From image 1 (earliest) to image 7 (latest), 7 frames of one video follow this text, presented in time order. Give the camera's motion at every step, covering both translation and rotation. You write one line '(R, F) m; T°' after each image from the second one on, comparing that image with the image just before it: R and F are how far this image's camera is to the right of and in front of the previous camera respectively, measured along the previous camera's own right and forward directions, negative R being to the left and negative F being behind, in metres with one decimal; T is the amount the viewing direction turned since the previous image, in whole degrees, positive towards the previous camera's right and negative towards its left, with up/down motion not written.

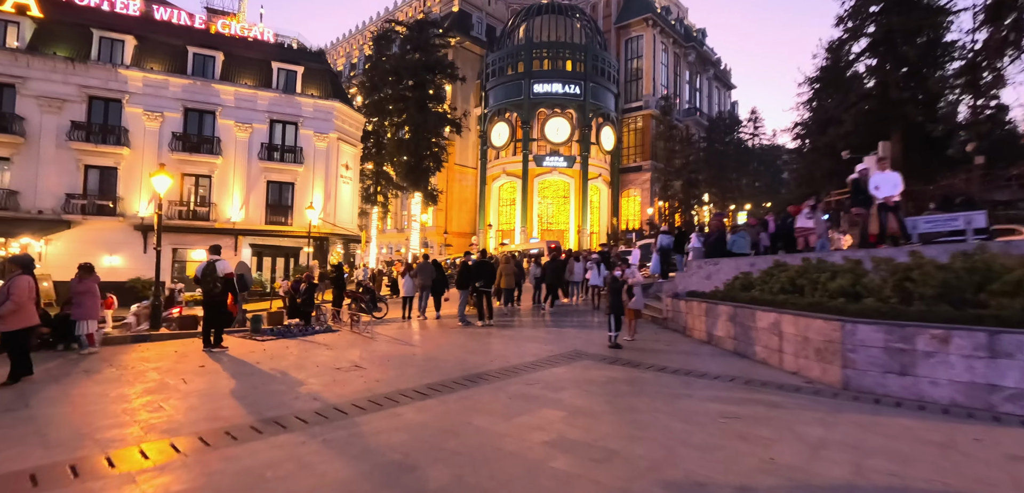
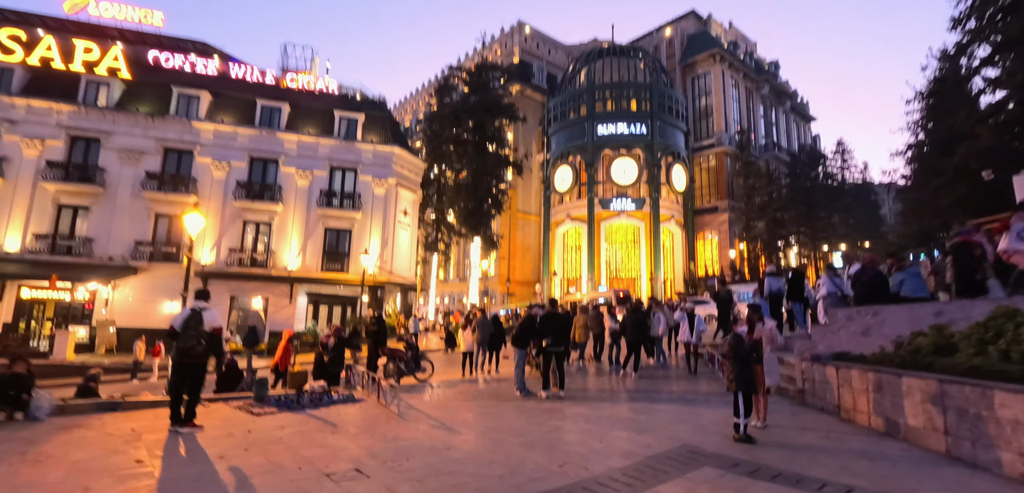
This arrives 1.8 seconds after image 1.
(-0.1, +2.3) m; -7°
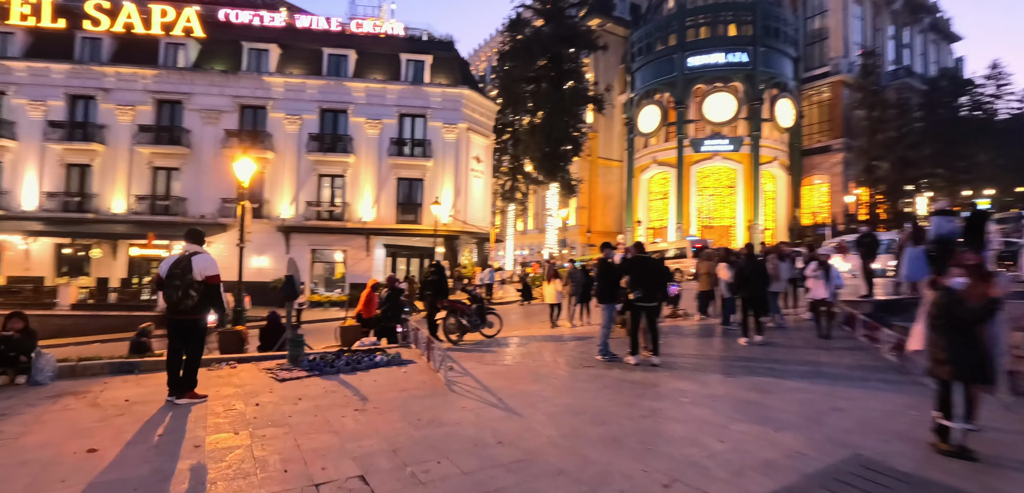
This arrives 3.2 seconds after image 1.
(0.0, +1.7) m; -9°
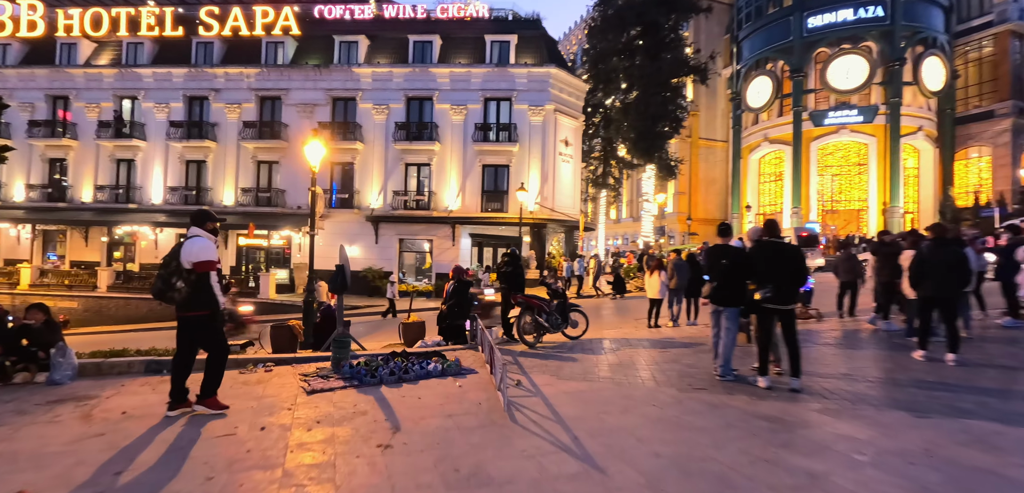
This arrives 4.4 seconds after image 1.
(+0.1, +1.4) m; -11°
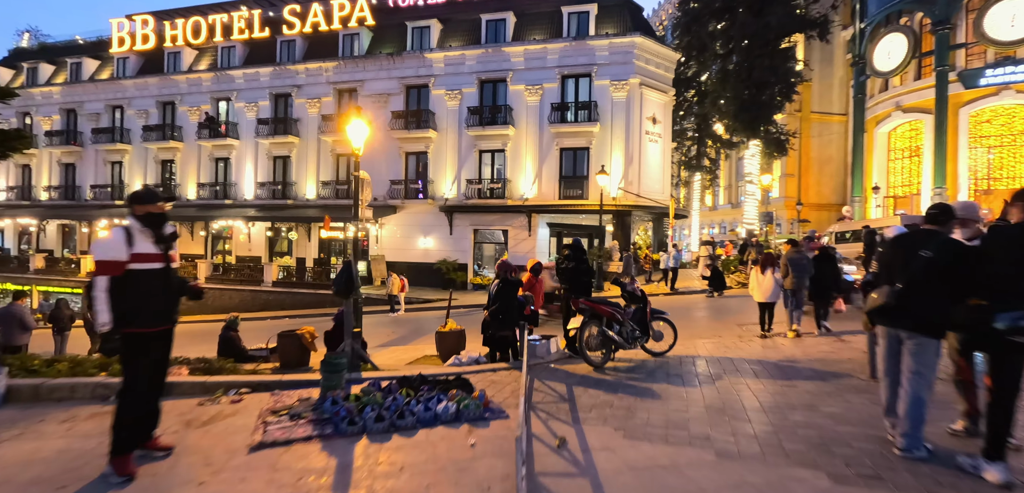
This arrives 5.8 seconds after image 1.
(+0.3, +1.7) m; -10°
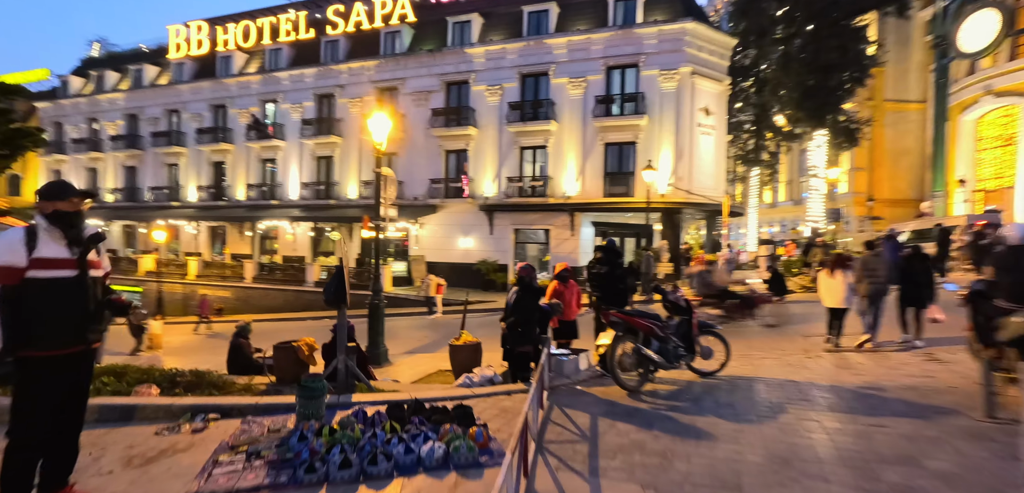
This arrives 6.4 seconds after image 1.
(+0.3, +0.8) m; -6°
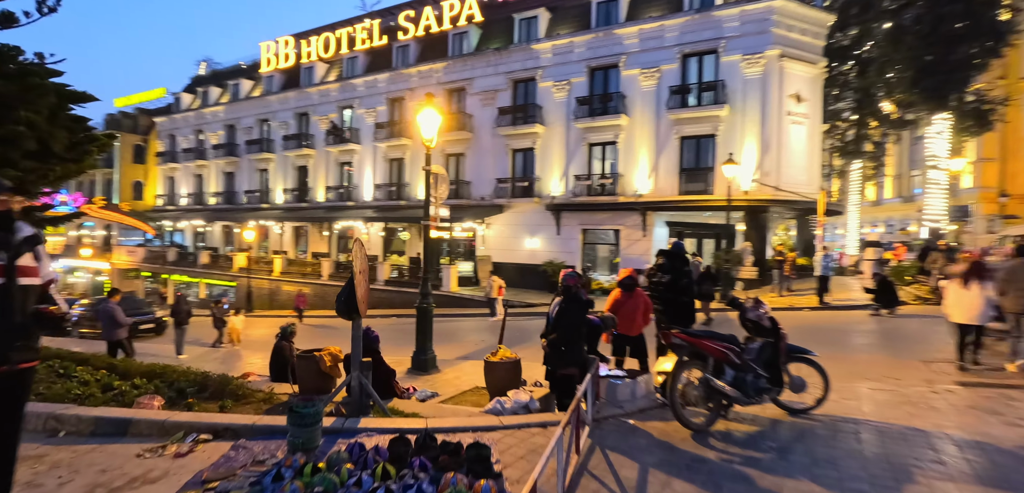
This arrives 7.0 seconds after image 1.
(+0.3, +0.7) m; -8°
